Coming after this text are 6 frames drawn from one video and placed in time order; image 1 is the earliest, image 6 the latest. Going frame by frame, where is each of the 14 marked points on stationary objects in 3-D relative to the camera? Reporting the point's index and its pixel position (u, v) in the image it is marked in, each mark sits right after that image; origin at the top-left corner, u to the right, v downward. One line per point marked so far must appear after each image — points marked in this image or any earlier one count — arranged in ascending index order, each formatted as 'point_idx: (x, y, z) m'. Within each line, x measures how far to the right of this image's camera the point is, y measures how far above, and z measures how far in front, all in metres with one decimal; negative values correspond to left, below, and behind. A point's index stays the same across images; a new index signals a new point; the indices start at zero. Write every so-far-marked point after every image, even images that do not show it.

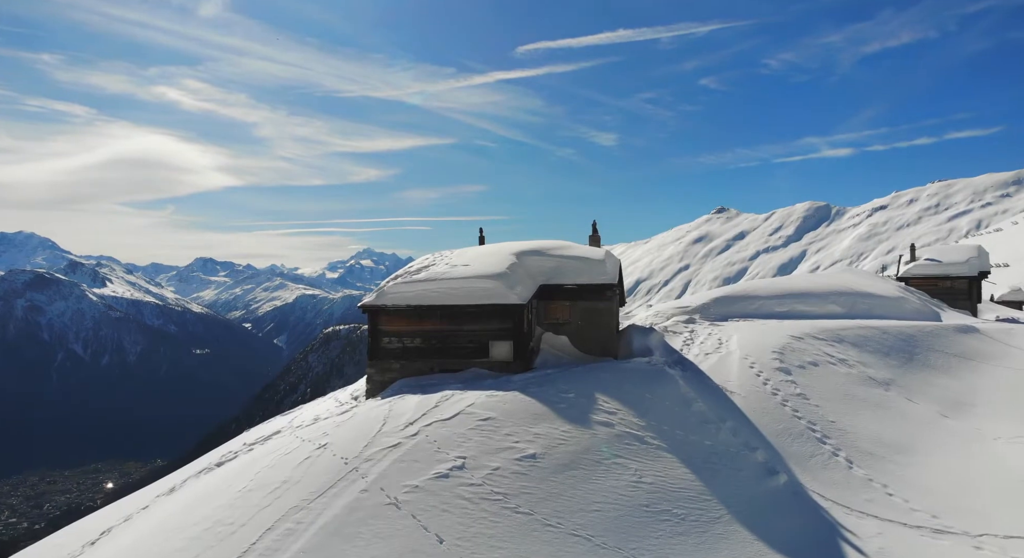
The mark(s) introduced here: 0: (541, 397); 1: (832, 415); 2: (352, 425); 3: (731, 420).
0: (+0.7, -3.0, +16.4) m
1: (+9.3, -3.9, +19.0) m
2: (-3.9, -3.5, +15.9) m
3: (+5.8, -3.7, +17.3) m
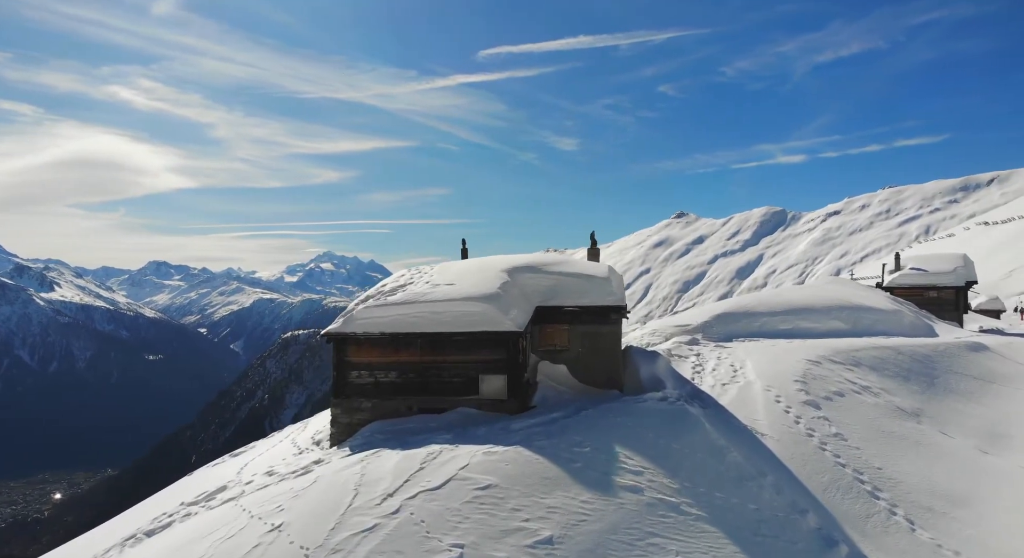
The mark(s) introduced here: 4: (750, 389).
0: (+0.8, -3.6, +13.4) m
1: (+9.2, -4.6, +16.4) m
2: (-3.8, -4.2, +12.6) m
3: (+5.8, -4.3, +14.5) m
4: (+7.3, -3.4, +19.8) m
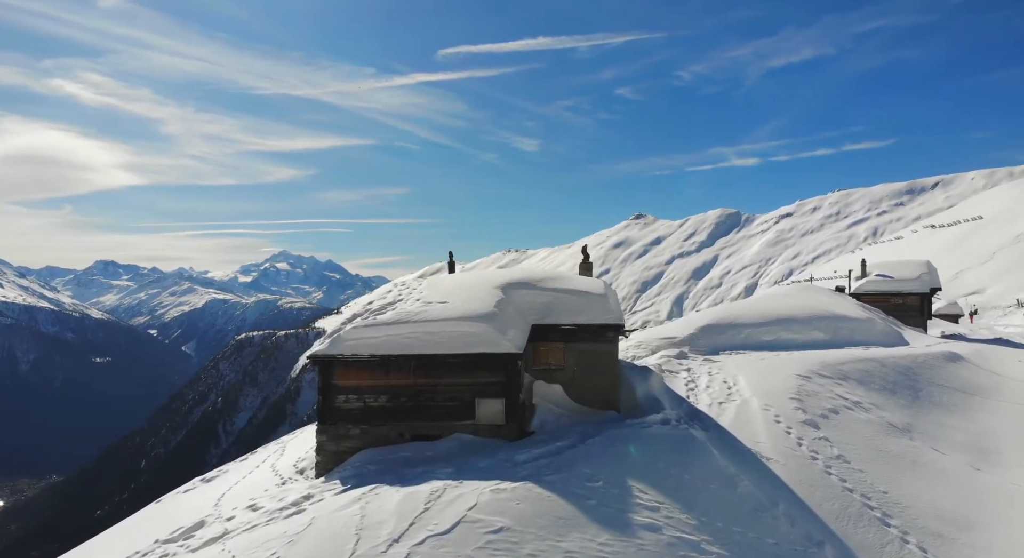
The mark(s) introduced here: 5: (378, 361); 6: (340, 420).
0: (+1.0, -4.1, +12.6) m
1: (+9.2, -5.1, +16.2) m
2: (-3.6, -4.6, +11.6) m
3: (+5.9, -4.8, +14.1) m
4: (+7.1, -3.9, +19.4) m
5: (-3.5, -2.1, +16.9) m
6: (-4.5, -3.6, +16.9) m
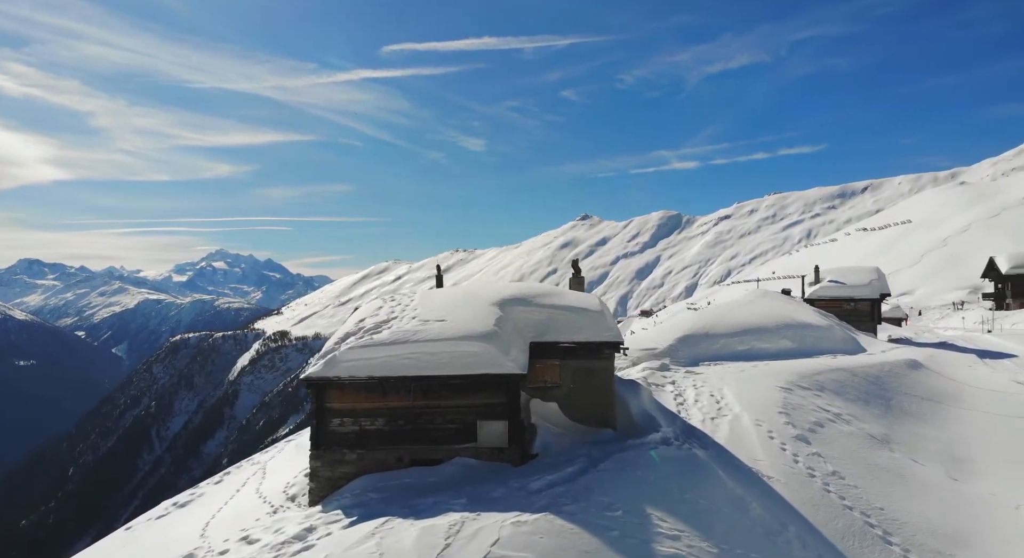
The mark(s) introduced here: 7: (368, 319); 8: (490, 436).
0: (+1.3, -4.6, +12.4) m
1: (+9.2, -5.6, +16.5) m
2: (-3.1, -5.1, +11.0) m
3: (+6.1, -5.3, +14.2) m
4: (+6.9, -4.3, +19.6) m
5: (-3.4, -2.6, +16.2) m
6: (-4.4, -4.1, +16.2) m
7: (-4.1, -1.2, +18.5) m
8: (-0.5, -3.9, +16.0) m
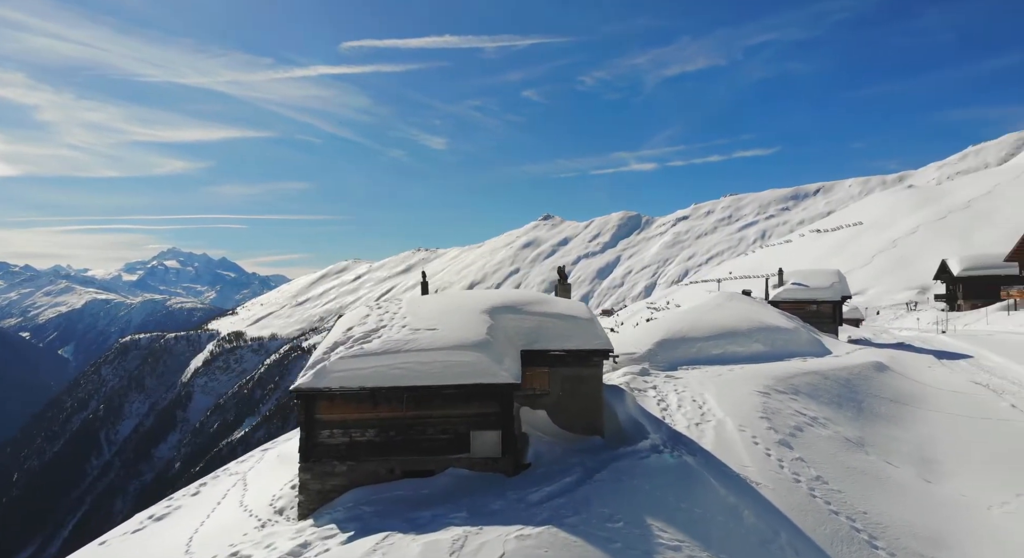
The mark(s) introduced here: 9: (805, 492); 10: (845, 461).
0: (+1.4, -4.8, +12.4) m
1: (+9.0, -5.8, +17.0) m
2: (-3.0, -5.3, +10.7) m
3: (+6.1, -5.6, +14.5) m
4: (+6.5, -4.6, +19.9) m
5: (-3.6, -2.8, +16.0) m
6: (-4.6, -4.3, +15.8) m
7: (-4.4, -1.4, +18.2) m
8: (-0.7, -4.1, +15.9) m
9: (+7.5, -5.4, +16.7) m
10: (+10.0, -5.5, +19.7) m
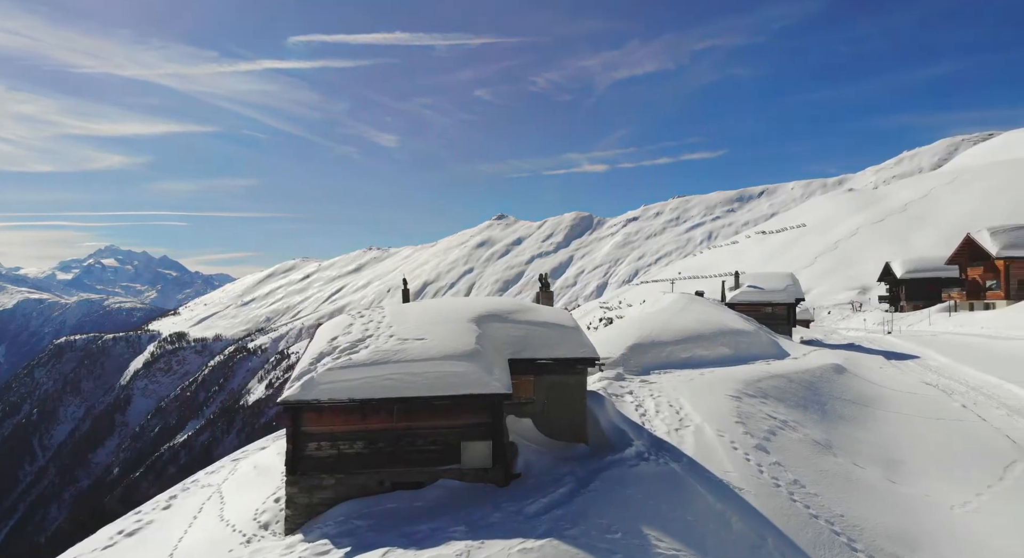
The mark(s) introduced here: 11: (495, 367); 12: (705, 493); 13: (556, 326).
0: (+1.4, -5.0, +12.5) m
1: (+8.7, -6.1, +17.6) m
2: (-2.8, -5.6, +10.5) m
3: (+5.9, -5.8, +14.9) m
4: (+6.0, -4.8, +20.4) m
5: (-3.8, -3.1, +15.7) m
6: (-4.8, -4.5, +15.5) m
7: (-4.7, -1.6, +17.9) m
8: (-0.9, -4.3, +15.9) m
9: (+7.2, -5.7, +17.2) m
10: (+9.5, -5.8, +20.4) m
11: (-0.5, -2.3, +16.9) m
12: (+4.7, -5.2, +15.9) m
13: (+1.2, -1.4, +19.6) m
